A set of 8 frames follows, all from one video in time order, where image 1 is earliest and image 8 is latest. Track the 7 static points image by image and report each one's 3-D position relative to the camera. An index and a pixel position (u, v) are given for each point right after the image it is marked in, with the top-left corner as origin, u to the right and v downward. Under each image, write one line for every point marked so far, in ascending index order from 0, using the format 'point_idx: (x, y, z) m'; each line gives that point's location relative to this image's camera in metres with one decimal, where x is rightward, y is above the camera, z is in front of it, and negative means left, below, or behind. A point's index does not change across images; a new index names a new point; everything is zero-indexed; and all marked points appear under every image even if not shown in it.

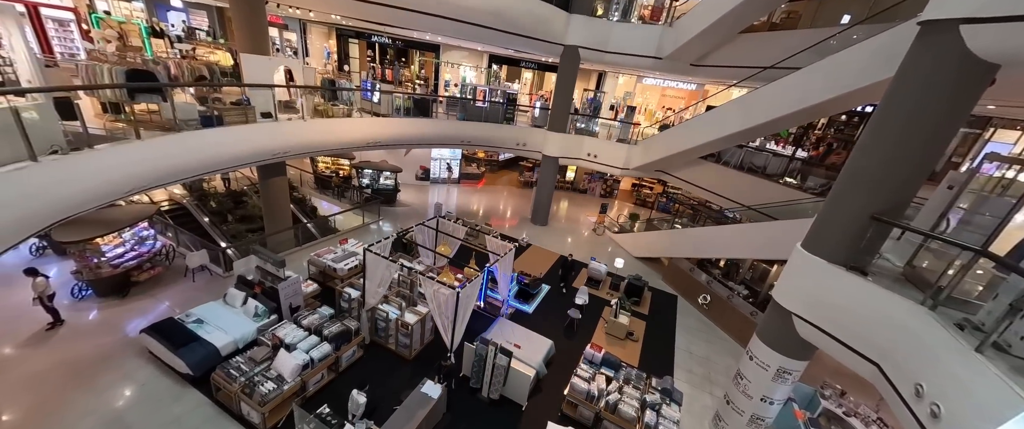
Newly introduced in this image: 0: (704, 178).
0: (+6.8, +1.3, +11.6) m
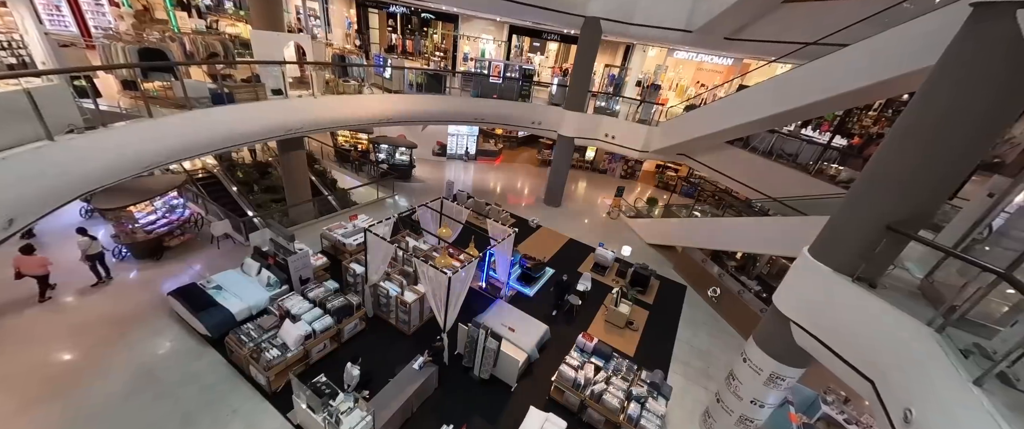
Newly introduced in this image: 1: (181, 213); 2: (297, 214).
0: (+7.2, +1.7, +10.9) m
1: (-9.1, 0.0, +9.0) m
2: (-7.1, 0.0, +11.0) m
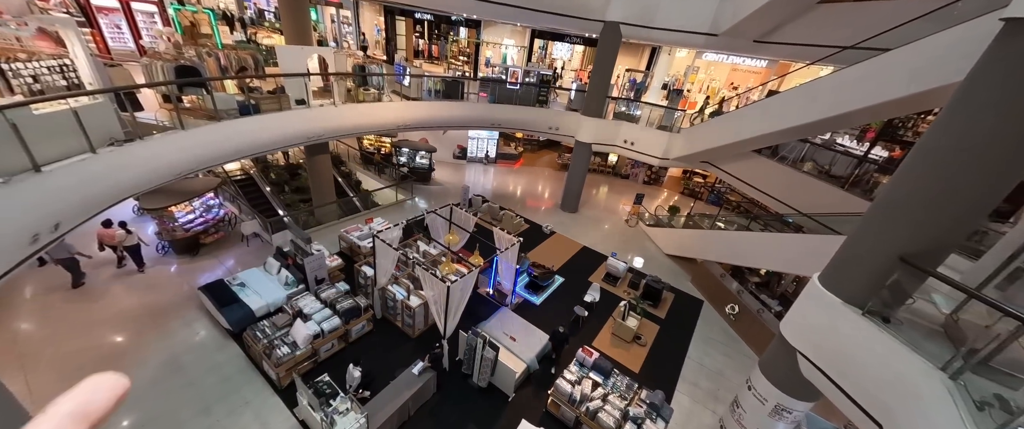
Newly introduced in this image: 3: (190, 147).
0: (+7.6, +1.3, +10.3) m
1: (-8.8, +0.1, +9.8) m
2: (-6.6, 0.0, +11.6) m
3: (-6.0, +1.3, +6.1) m
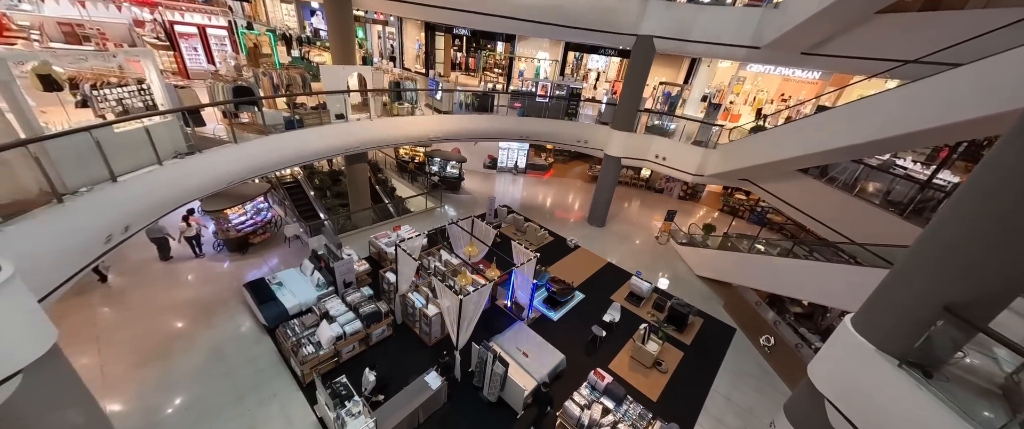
0: (+8.3, +0.5, +9.6) m
1: (-8.1, 0.0, +10.7) m
2: (-5.7, -0.2, +12.4) m
3: (-5.6, +1.2, +6.8) m
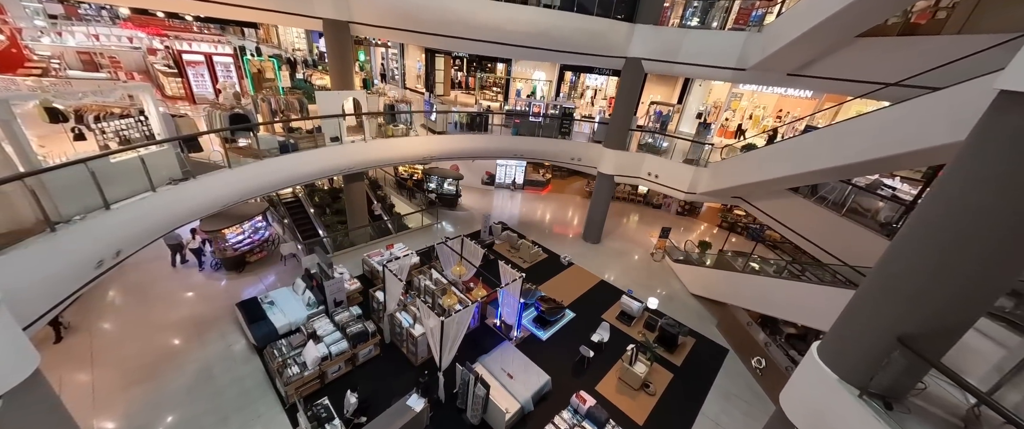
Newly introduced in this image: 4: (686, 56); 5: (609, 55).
0: (+8.0, 0.0, +9.5) m
1: (-8.4, -0.6, +11.0) m
2: (-6.0, -0.9, +12.6) m
3: (-5.9, +0.7, +7.1) m
4: (+5.6, +5.1, +10.5) m
5: (+3.4, +5.5, +11.3) m
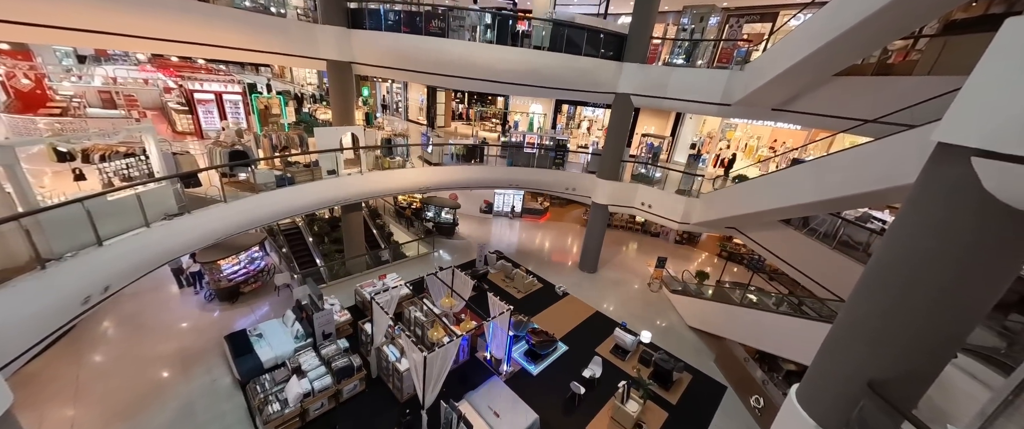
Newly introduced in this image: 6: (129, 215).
0: (+7.8, -0.9, +9.5) m
1: (-8.6, -1.6, +11.1) m
2: (-6.2, -2.0, +12.6) m
3: (-6.2, 0.0, +7.3) m
4: (+5.3, +4.1, +10.8) m
5: (+3.1, +4.4, +11.7) m
6: (-6.3, 0.0, +5.4) m
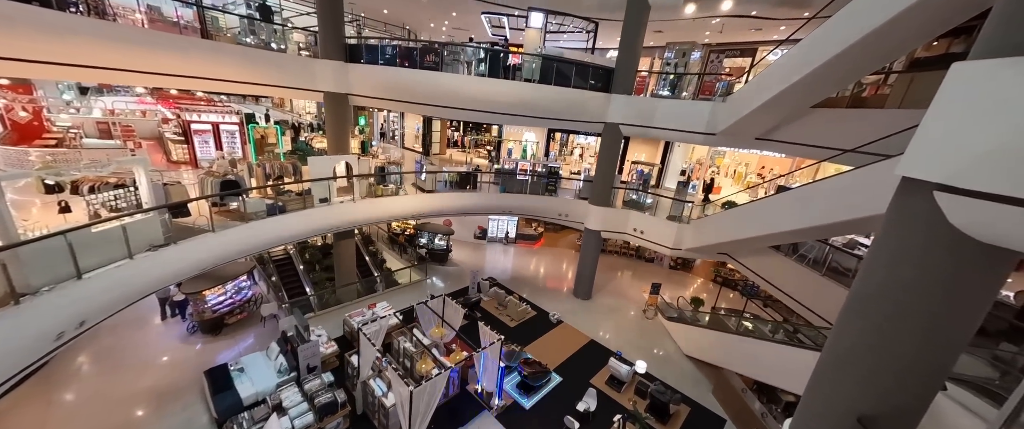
0: (+7.6, -1.6, +9.5) m
1: (-8.8, -2.6, +10.9) m
2: (-6.4, -3.0, +12.4) m
3: (-6.4, -0.7, +7.2) m
4: (+5.1, +3.2, +11.2) m
5: (+2.9, +3.5, +12.1) m
6: (-6.5, -0.5, +5.3) m
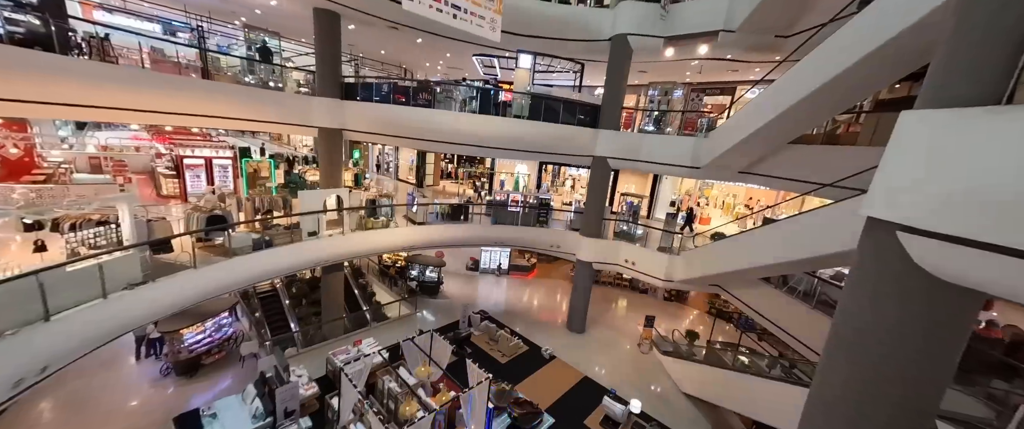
0: (+7.3, -2.6, +9.4) m
1: (-9.1, -3.7, +10.5) m
2: (-6.7, -4.3, +12.0) m
3: (-6.7, -1.4, +7.1) m
4: (+4.7, +2.1, +11.5) m
5: (+2.5, +2.3, +12.4) m
6: (-6.7, -1.1, +5.2) m
